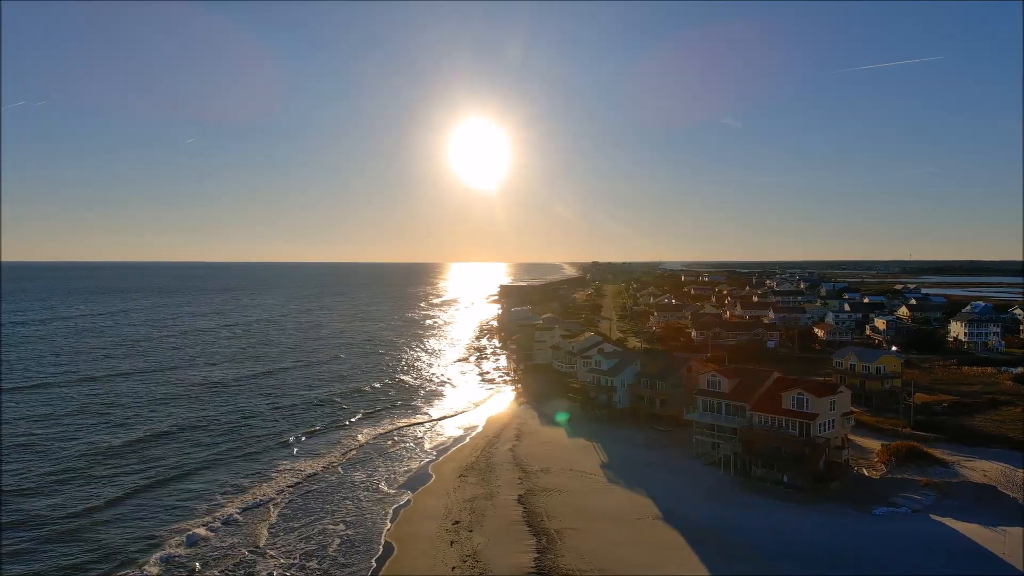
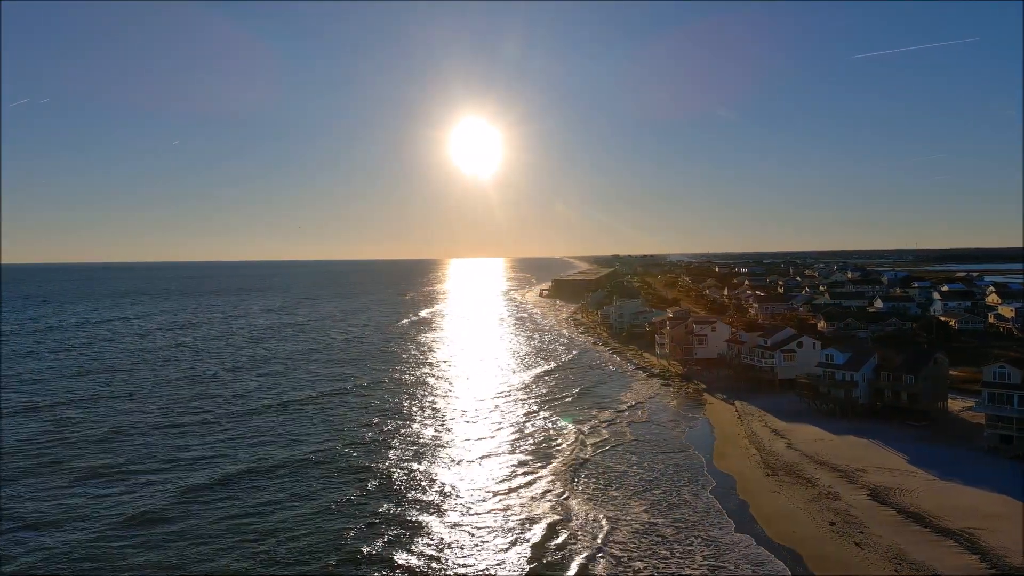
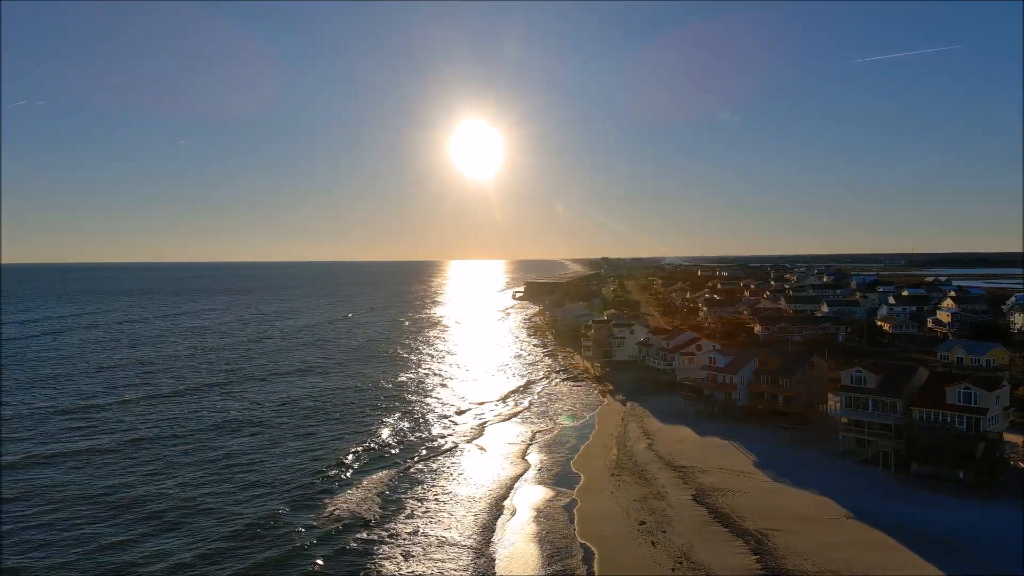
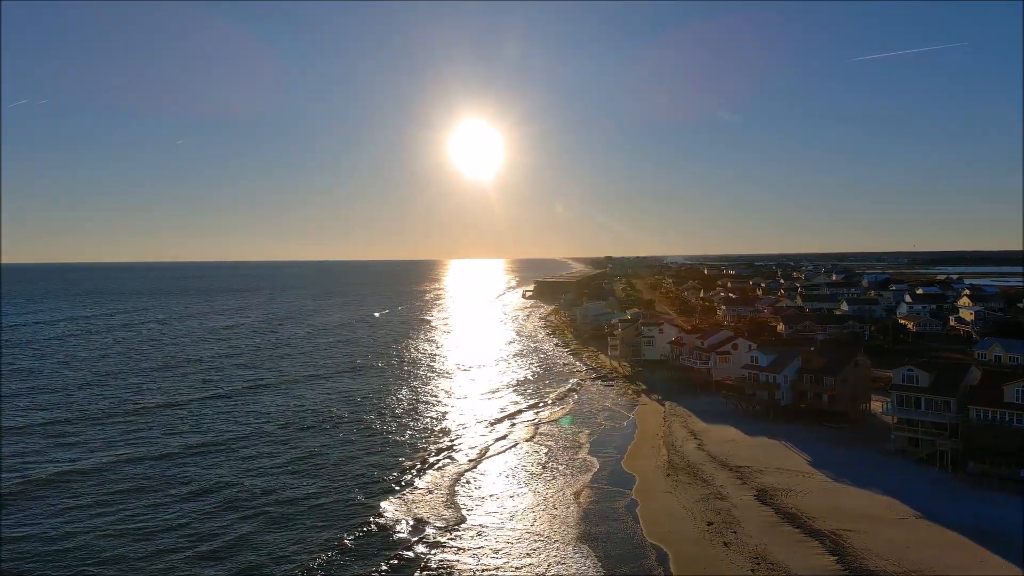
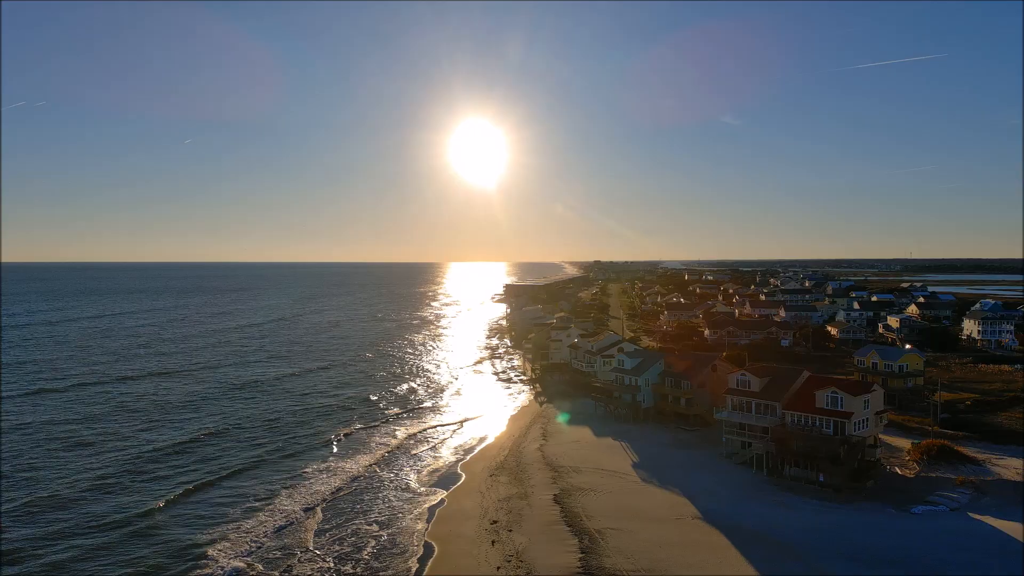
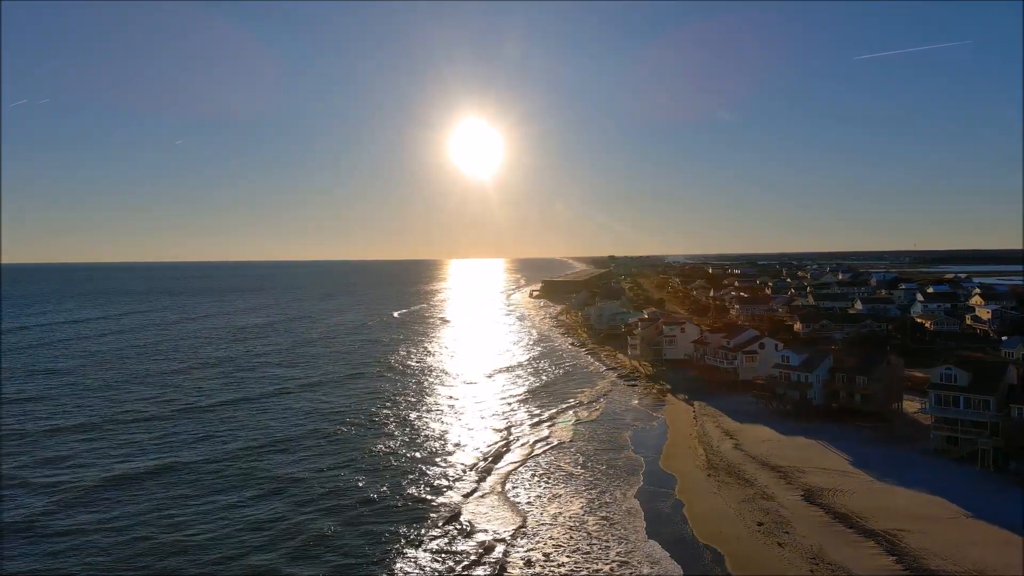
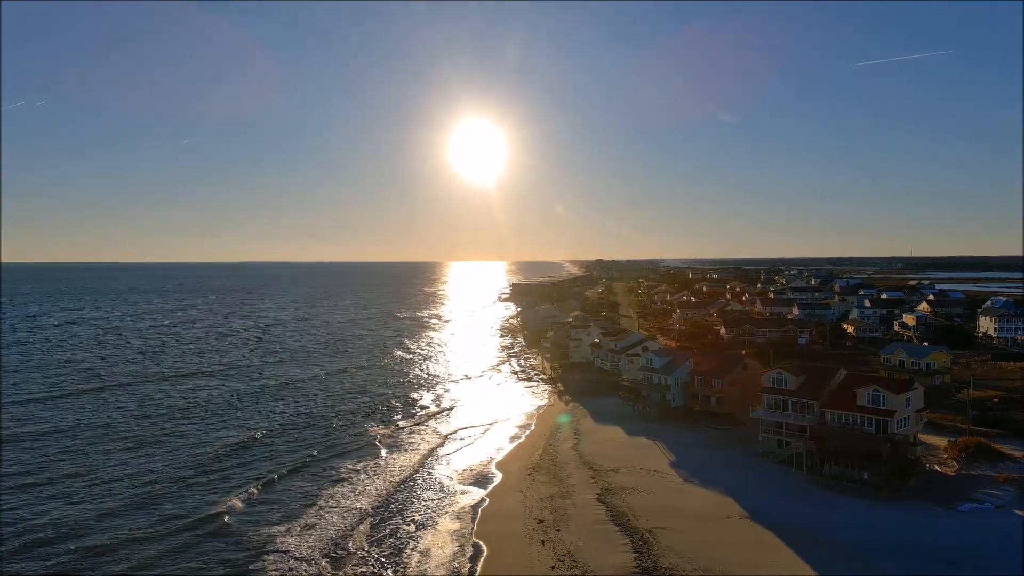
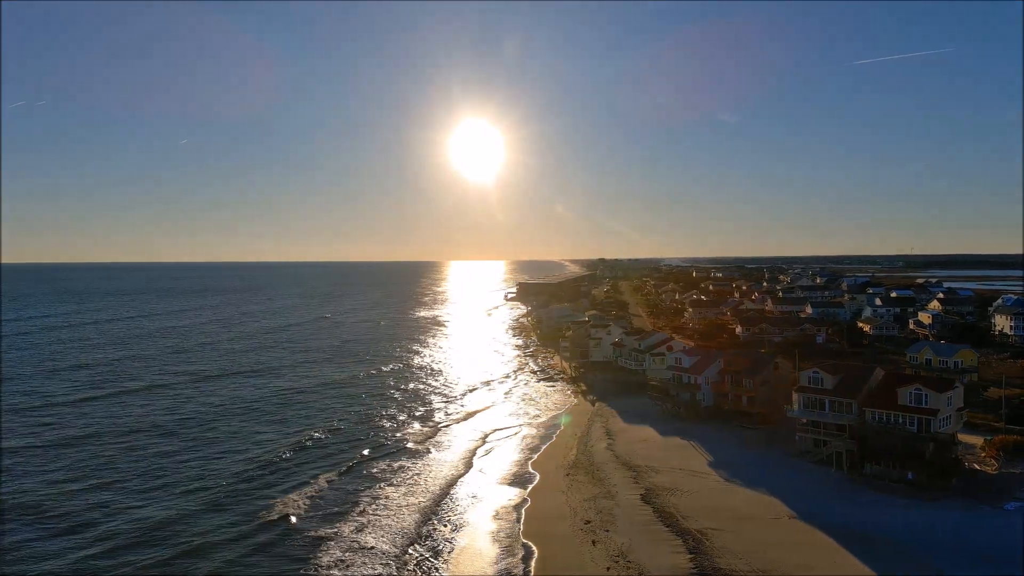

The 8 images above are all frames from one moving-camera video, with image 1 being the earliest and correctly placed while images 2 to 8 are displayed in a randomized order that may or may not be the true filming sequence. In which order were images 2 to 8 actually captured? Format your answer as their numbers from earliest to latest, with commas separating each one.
5, 7, 8, 3, 4, 6, 2
